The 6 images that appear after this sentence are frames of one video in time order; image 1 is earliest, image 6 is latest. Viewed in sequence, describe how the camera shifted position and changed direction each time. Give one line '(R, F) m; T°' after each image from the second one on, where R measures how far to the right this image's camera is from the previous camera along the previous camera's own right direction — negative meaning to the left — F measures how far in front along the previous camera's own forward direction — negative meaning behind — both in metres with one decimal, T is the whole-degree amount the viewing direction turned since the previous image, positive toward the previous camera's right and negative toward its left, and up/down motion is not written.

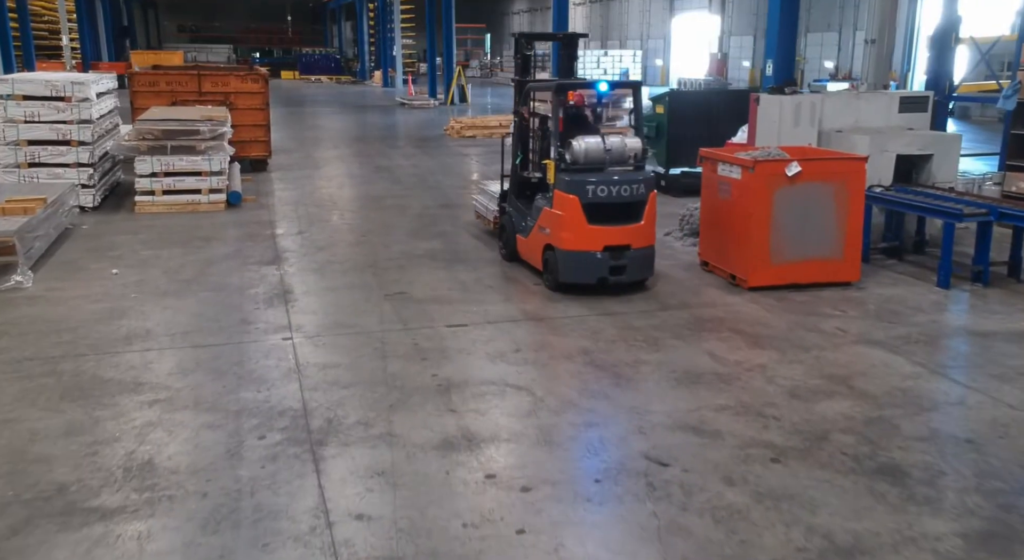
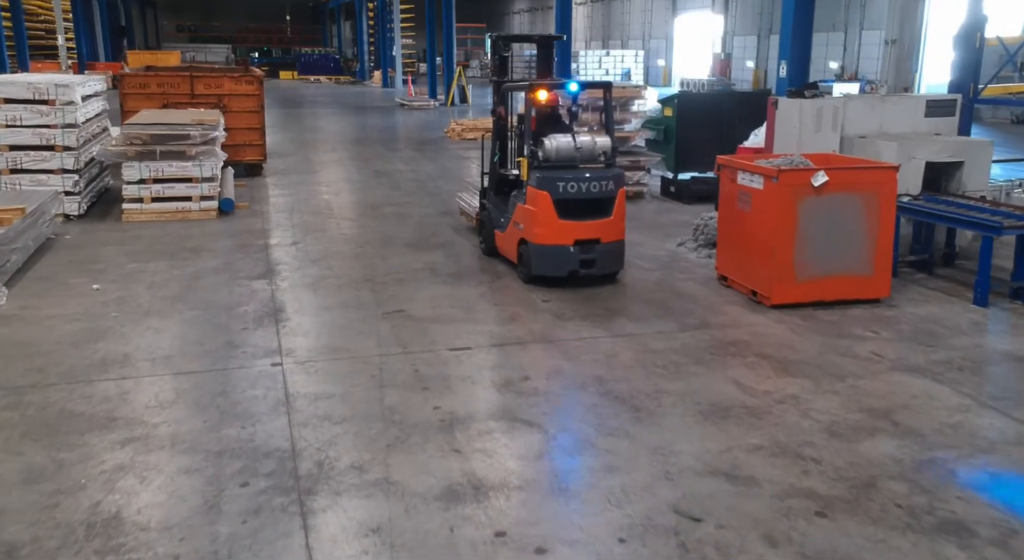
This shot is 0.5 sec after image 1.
(0.0, +0.4) m; 0°
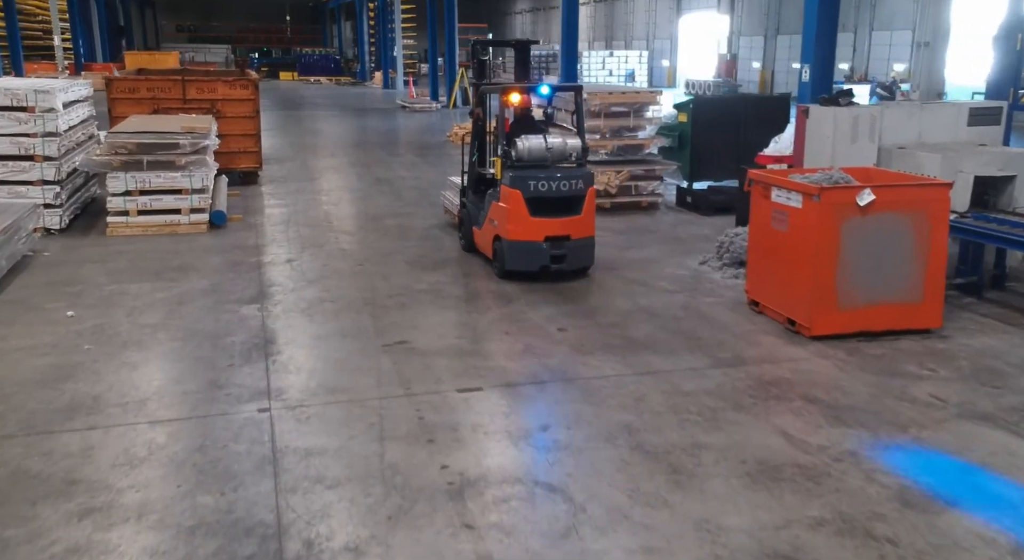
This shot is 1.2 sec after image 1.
(-0.1, +0.6) m; 0°
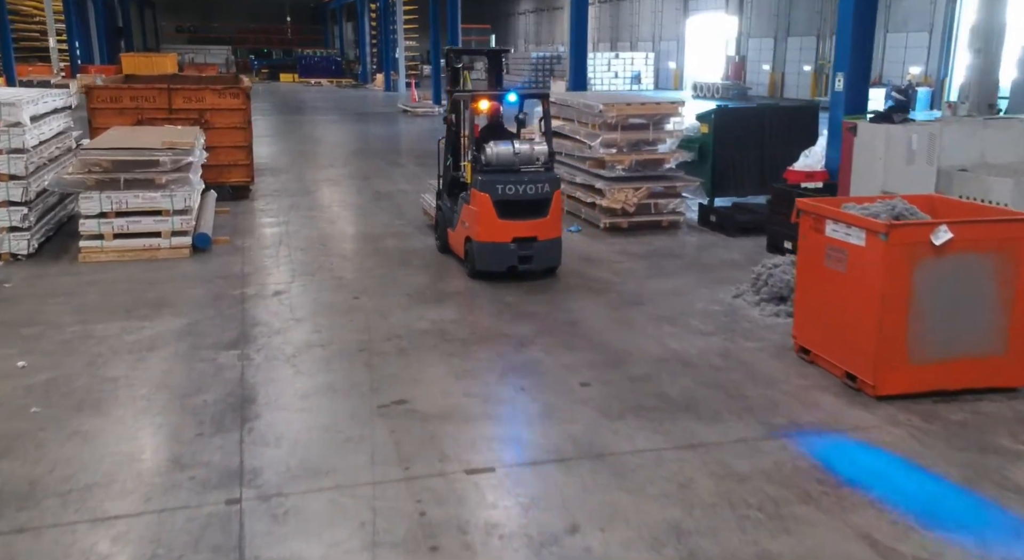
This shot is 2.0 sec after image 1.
(-0.1, +0.8) m; 0°
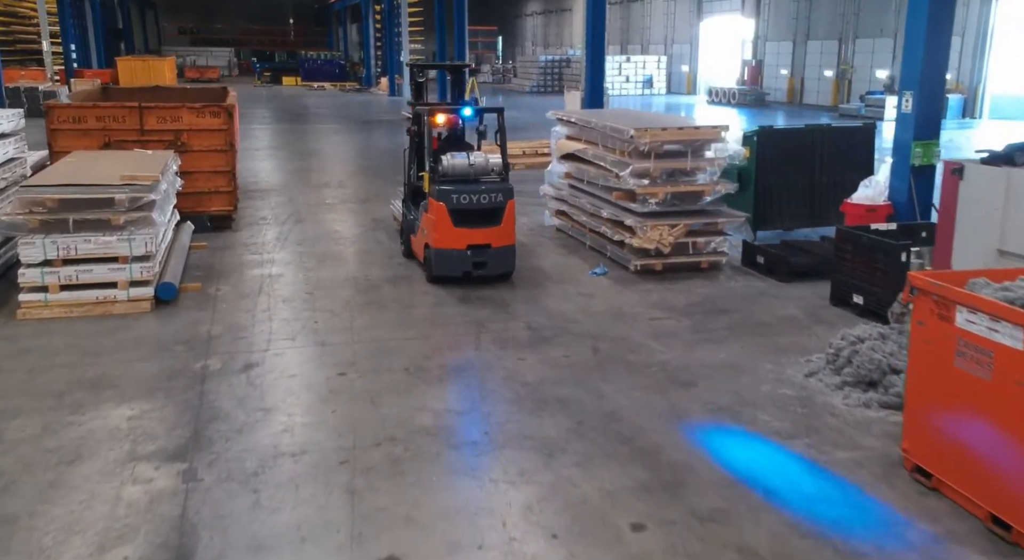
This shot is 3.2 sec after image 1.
(-0.1, +1.3) m; 0°
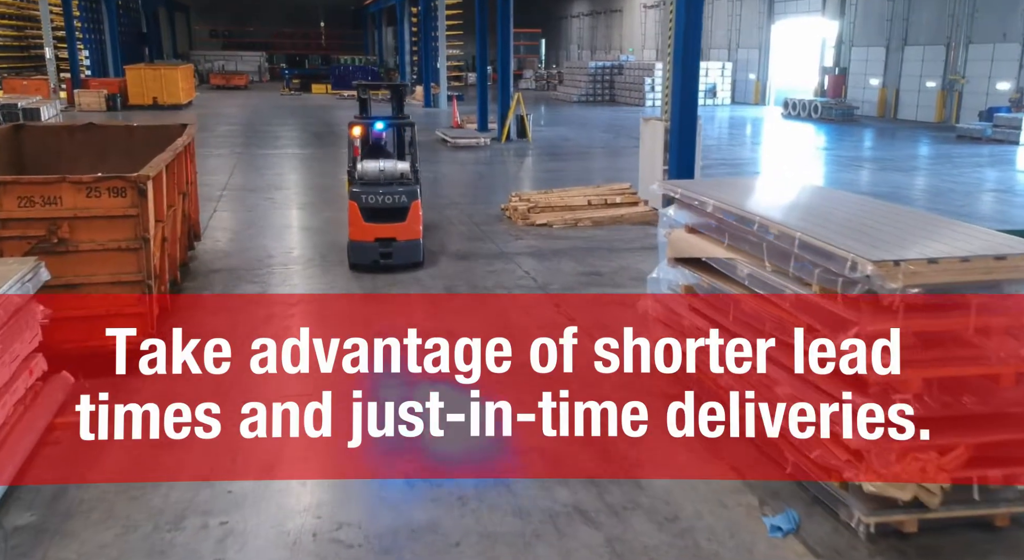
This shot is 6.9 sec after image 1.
(-0.3, +4.1) m; -2°
